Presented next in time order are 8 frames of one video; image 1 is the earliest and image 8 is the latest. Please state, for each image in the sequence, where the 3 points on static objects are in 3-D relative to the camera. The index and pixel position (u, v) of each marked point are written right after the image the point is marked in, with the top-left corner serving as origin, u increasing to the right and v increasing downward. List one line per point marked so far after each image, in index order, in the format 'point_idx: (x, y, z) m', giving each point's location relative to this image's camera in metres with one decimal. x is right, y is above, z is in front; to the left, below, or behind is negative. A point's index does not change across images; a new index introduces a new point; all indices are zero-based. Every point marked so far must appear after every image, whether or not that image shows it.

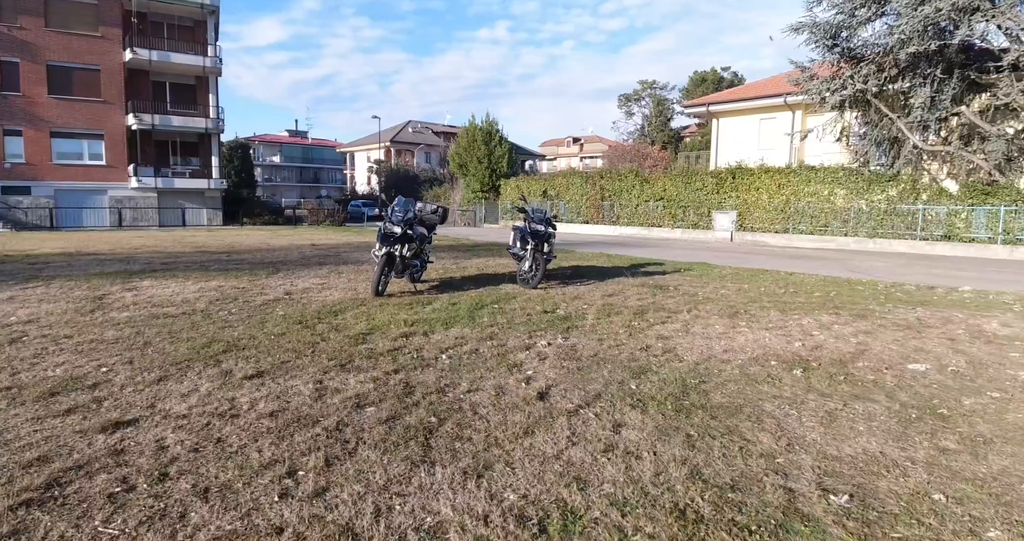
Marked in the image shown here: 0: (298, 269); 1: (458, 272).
0: (-4.2, 0.0, +11.1) m
1: (-1.0, 0.0, +10.7) m
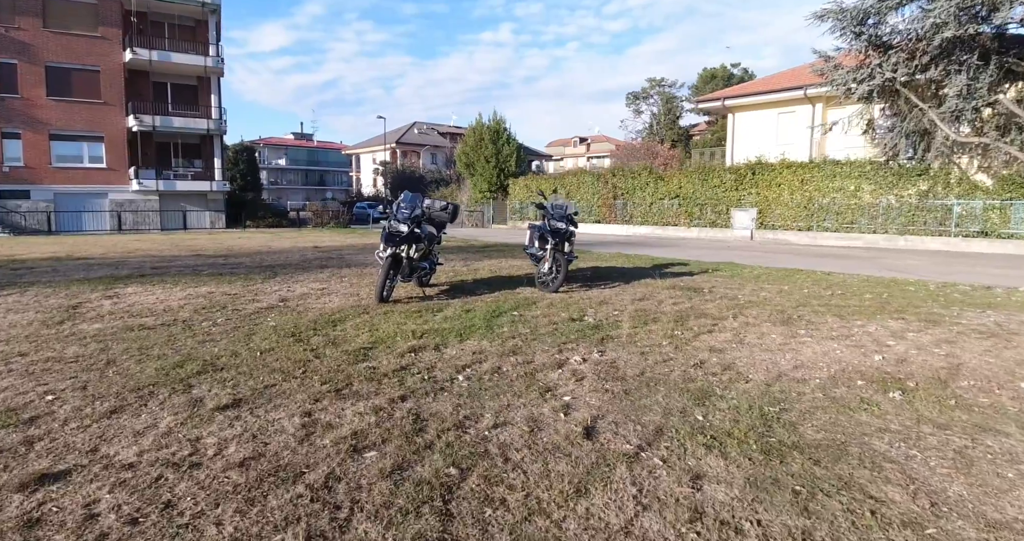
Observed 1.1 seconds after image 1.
0: (-3.9, 0.0, +10.3) m
1: (-0.8, -0.1, +9.9) m
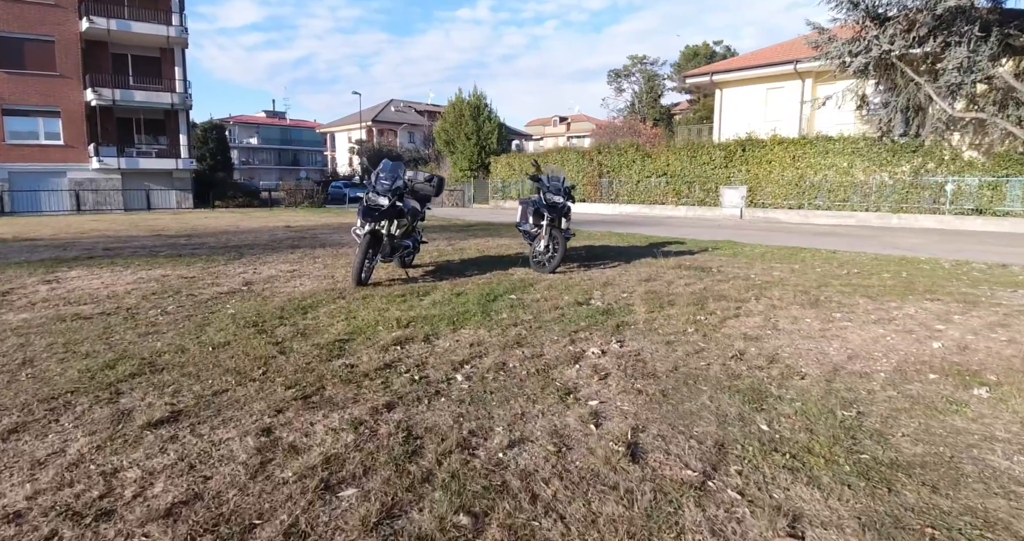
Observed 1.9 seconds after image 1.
0: (-4.1, +0.3, +9.4) m
1: (-0.9, +0.3, +9.1) m
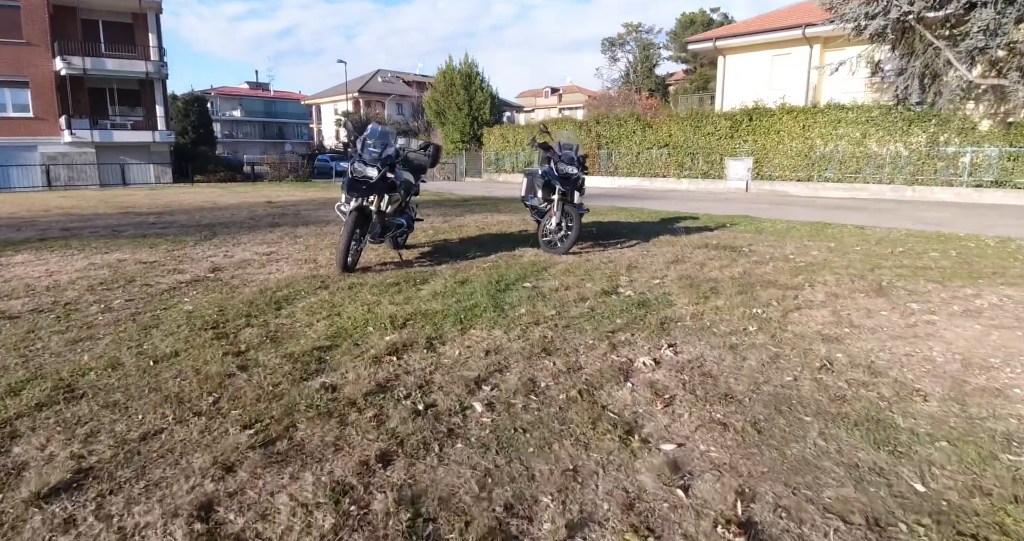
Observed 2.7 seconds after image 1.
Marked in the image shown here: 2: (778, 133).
0: (-4.0, +0.6, +8.4) m
1: (-0.8, +0.5, +8.2) m
2: (+9.1, +4.7, +19.5) m
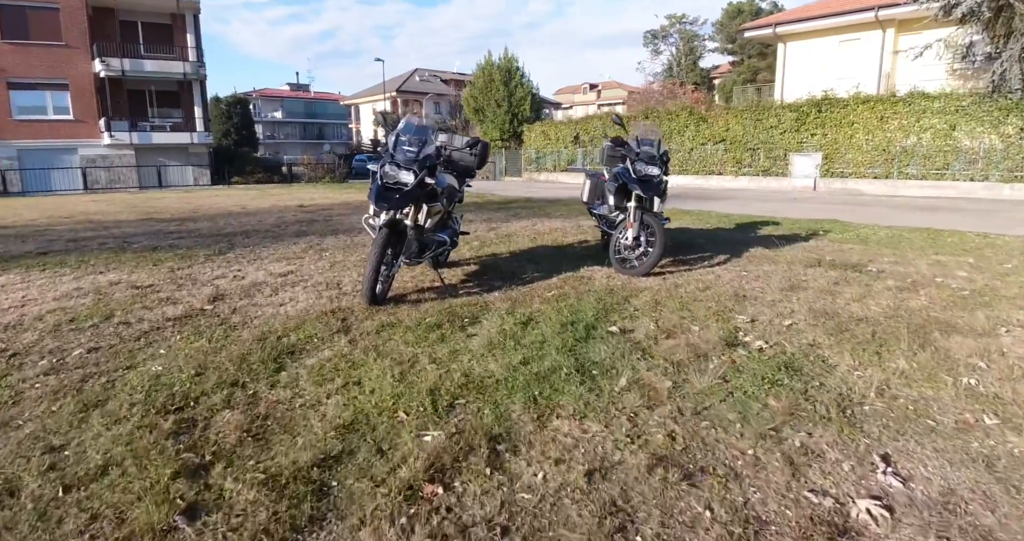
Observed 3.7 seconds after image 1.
0: (-3.3, +0.3, +7.4) m
1: (-0.1, +0.3, +7.0) m
2: (+10.5, +4.5, +17.6) m
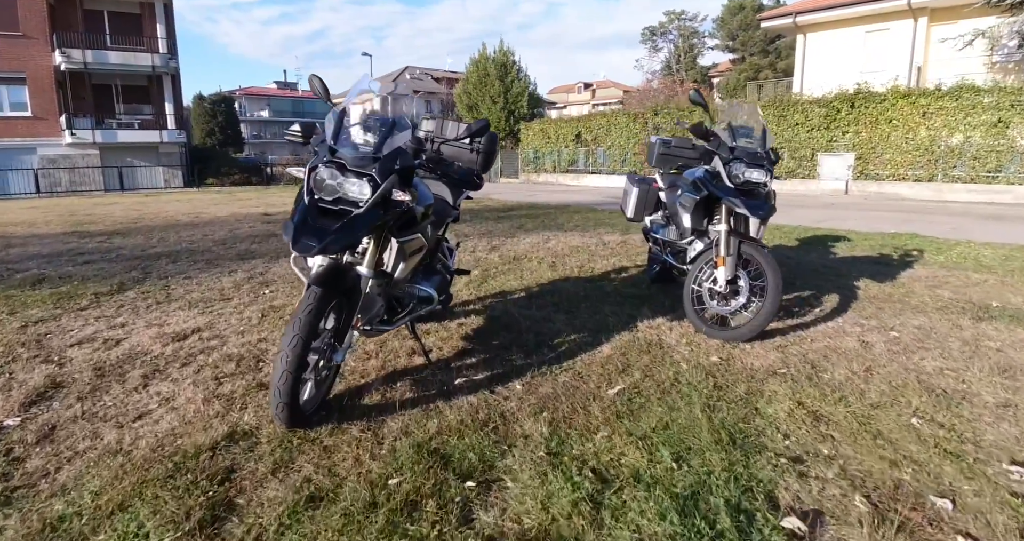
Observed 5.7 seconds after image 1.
0: (-3.1, 0.0, +5.5) m
1: (0.0, -0.1, +5.1) m
2: (+10.4, +4.1, +15.9) m
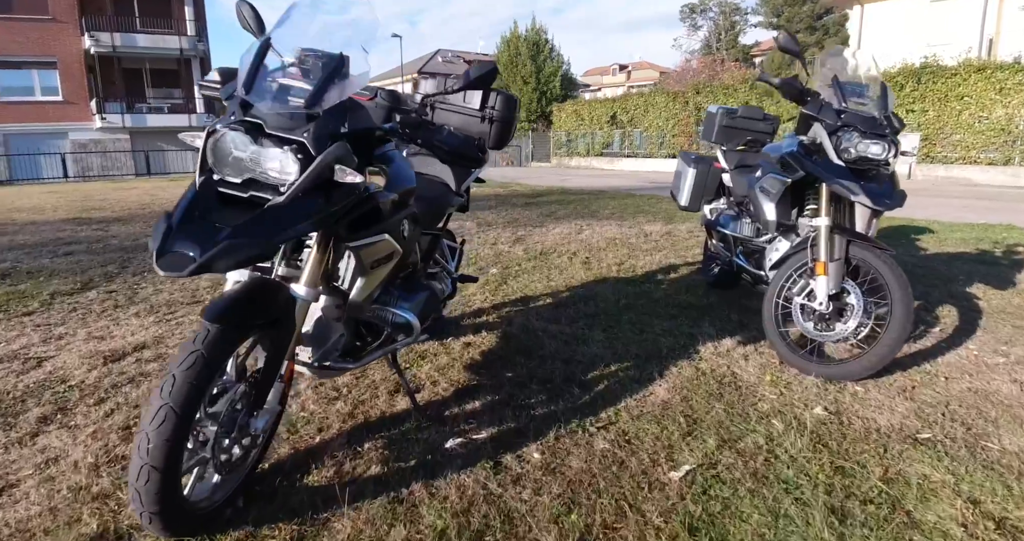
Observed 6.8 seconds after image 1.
0: (-2.9, 0.0, +4.8) m
1: (+0.2, 0.0, +4.2) m
2: (+11.2, +4.3, +14.4) m
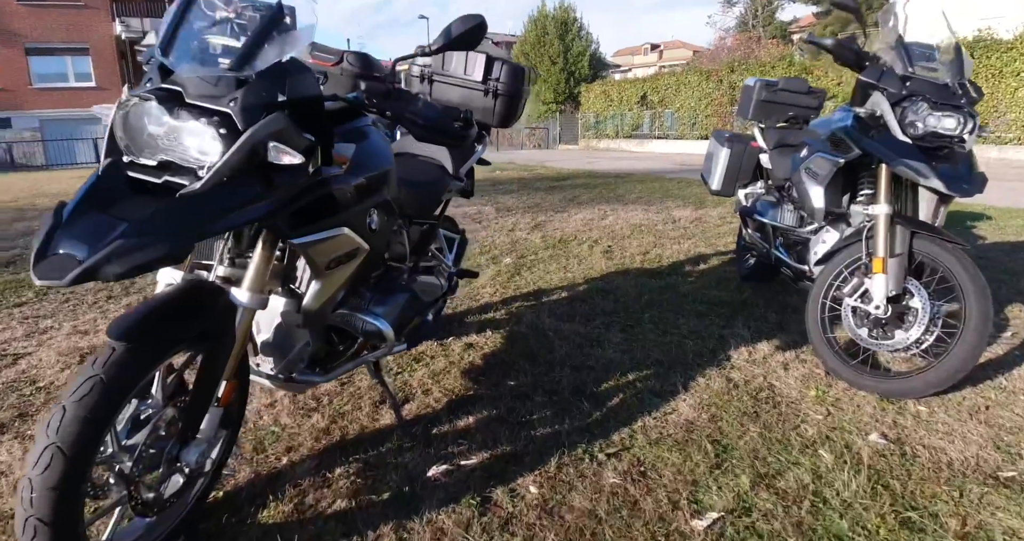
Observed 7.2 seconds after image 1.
0: (-2.8, +0.1, +4.7) m
1: (+0.3, 0.0, +3.9) m
2: (+11.8, +4.6, +13.4) m
